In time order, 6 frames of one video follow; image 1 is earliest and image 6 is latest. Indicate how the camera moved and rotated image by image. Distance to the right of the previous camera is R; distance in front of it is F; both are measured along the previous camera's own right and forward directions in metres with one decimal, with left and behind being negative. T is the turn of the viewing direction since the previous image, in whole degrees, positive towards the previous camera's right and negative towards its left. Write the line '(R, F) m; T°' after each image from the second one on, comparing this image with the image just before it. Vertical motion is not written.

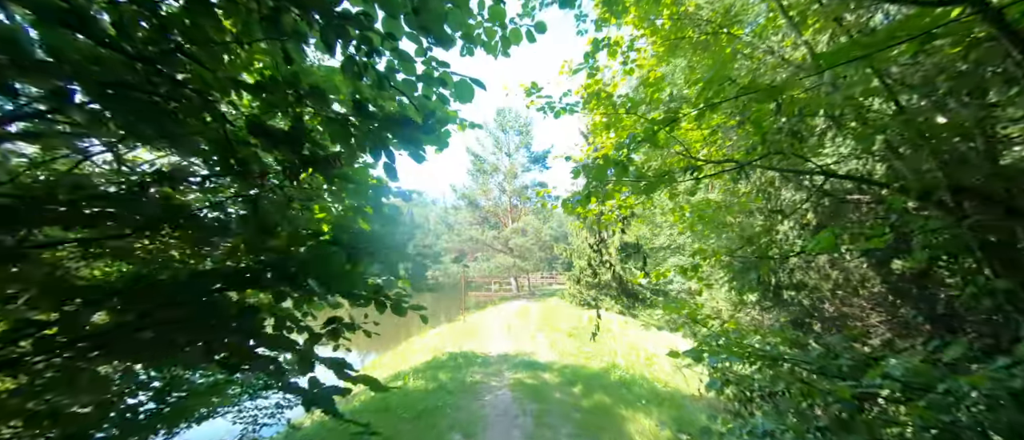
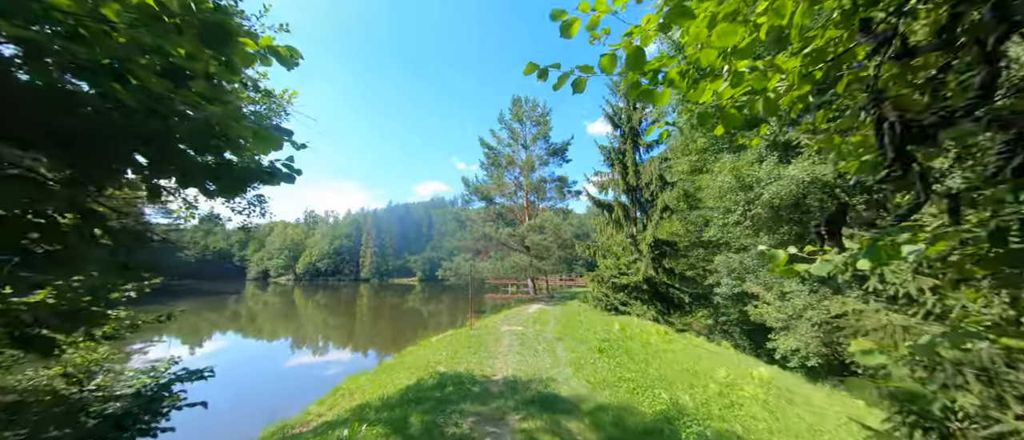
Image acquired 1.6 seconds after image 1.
(+0.1, +2.1) m; -3°
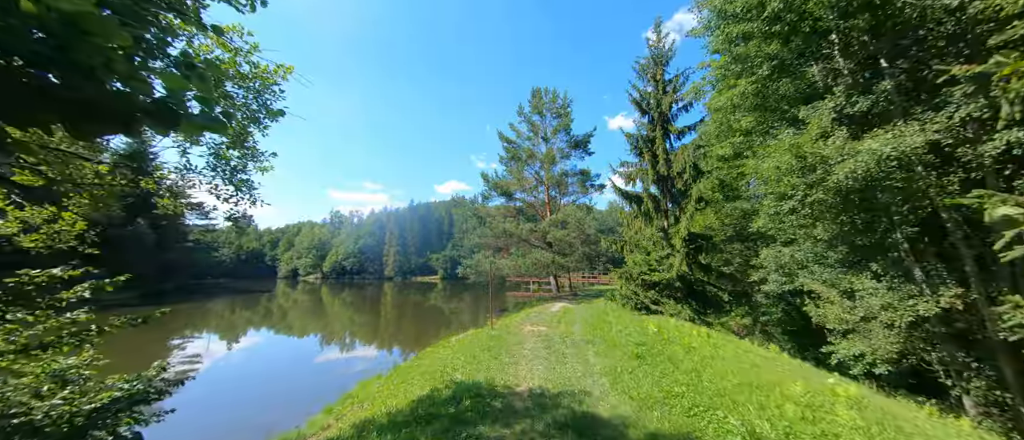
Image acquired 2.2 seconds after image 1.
(-0.1, +0.8) m; -3°
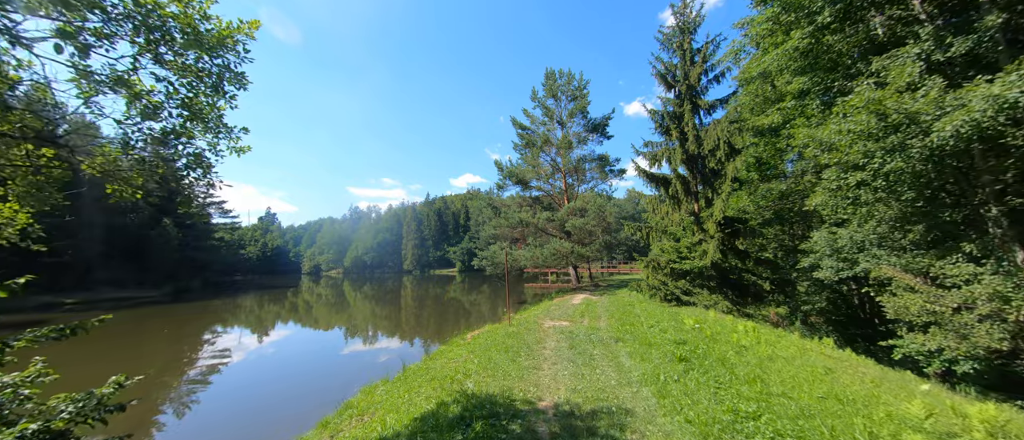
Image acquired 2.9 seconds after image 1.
(0.0, +1.0) m; -3°
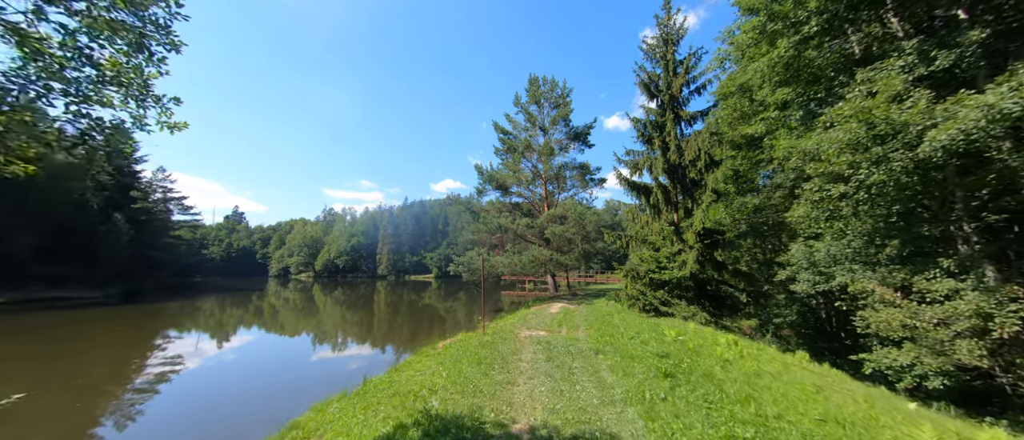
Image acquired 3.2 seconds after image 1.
(0.0, +0.5) m; +3°
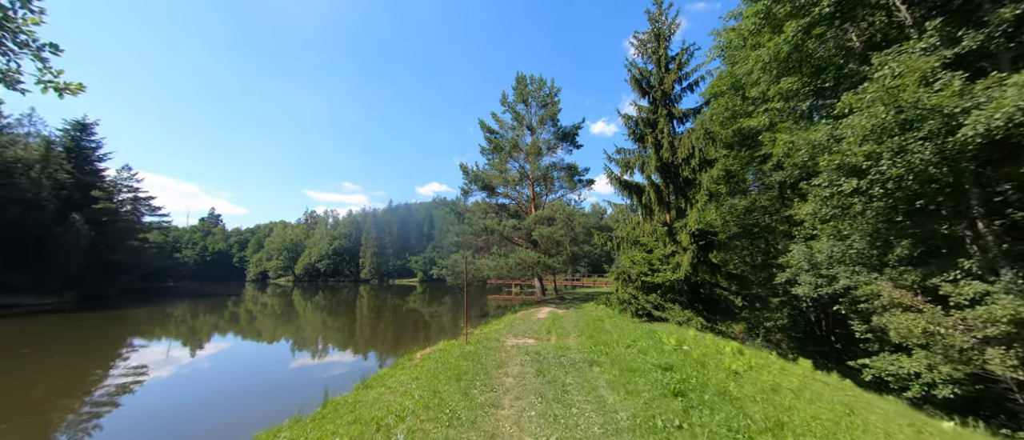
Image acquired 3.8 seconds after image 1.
(0.0, +0.8) m; +2°
